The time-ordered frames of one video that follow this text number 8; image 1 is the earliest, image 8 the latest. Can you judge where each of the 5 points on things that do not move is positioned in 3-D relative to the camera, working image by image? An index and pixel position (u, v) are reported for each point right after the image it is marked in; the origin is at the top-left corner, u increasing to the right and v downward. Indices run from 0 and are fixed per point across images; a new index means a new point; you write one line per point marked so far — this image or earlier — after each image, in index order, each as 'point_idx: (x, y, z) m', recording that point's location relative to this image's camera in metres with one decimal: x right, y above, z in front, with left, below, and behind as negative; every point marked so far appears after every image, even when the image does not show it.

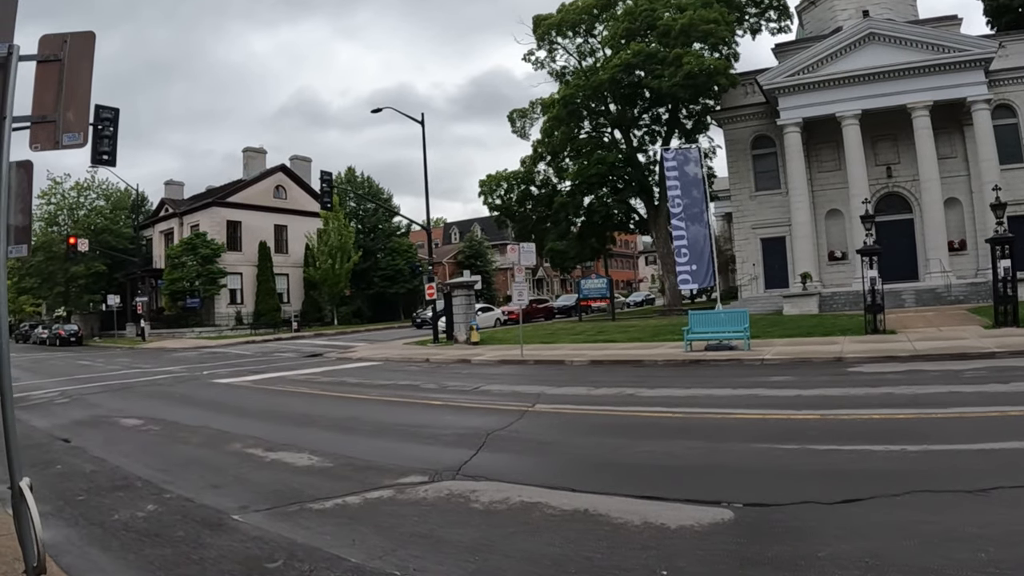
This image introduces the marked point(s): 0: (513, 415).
0: (+0.1, -2.0, +10.4) m
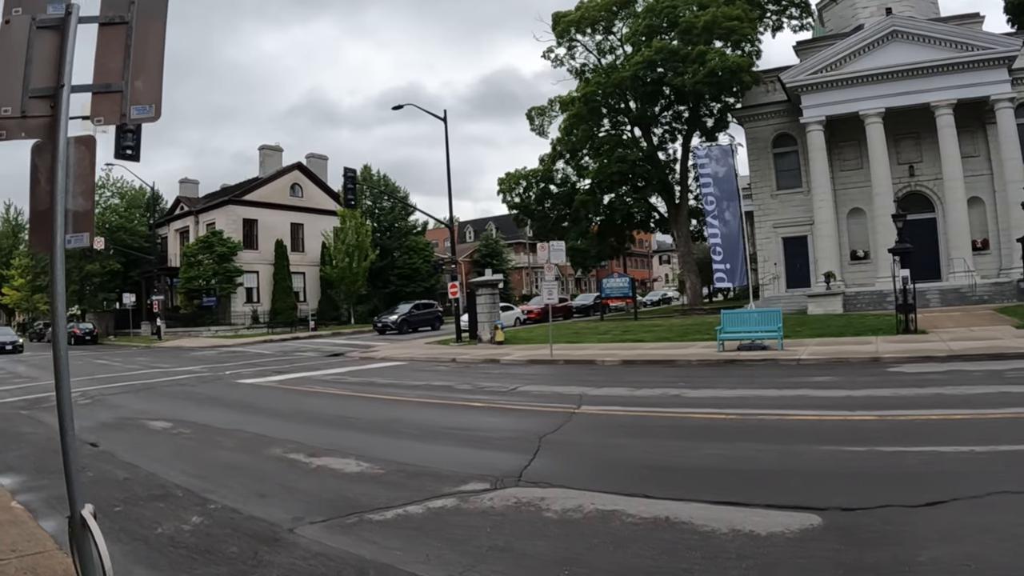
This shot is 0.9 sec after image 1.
0: (+0.8, -1.9, +9.8) m
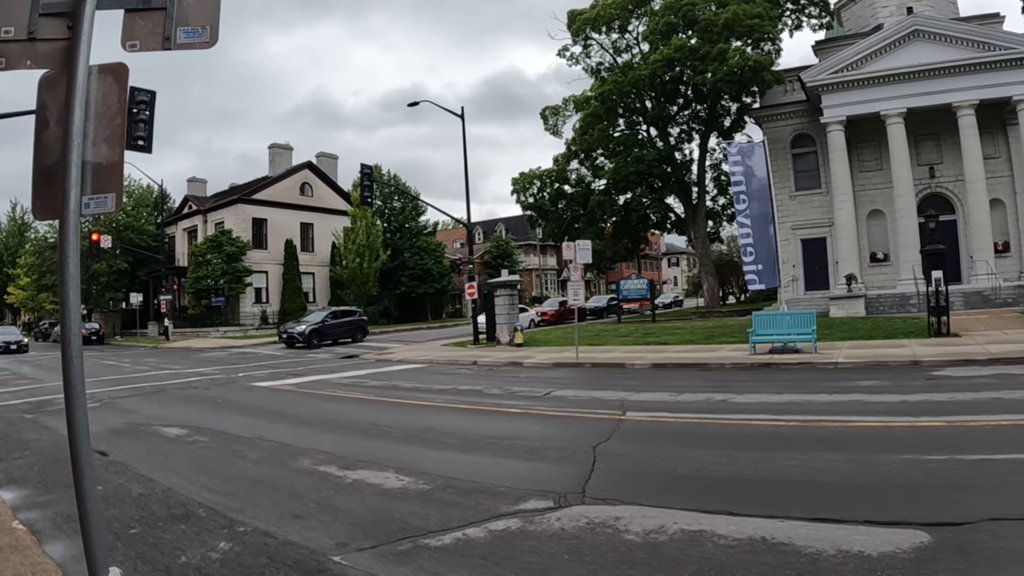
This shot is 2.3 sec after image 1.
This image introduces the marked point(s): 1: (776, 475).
0: (+1.3, -1.9, +9.1) m
1: (+2.9, -2.0, +7.4) m
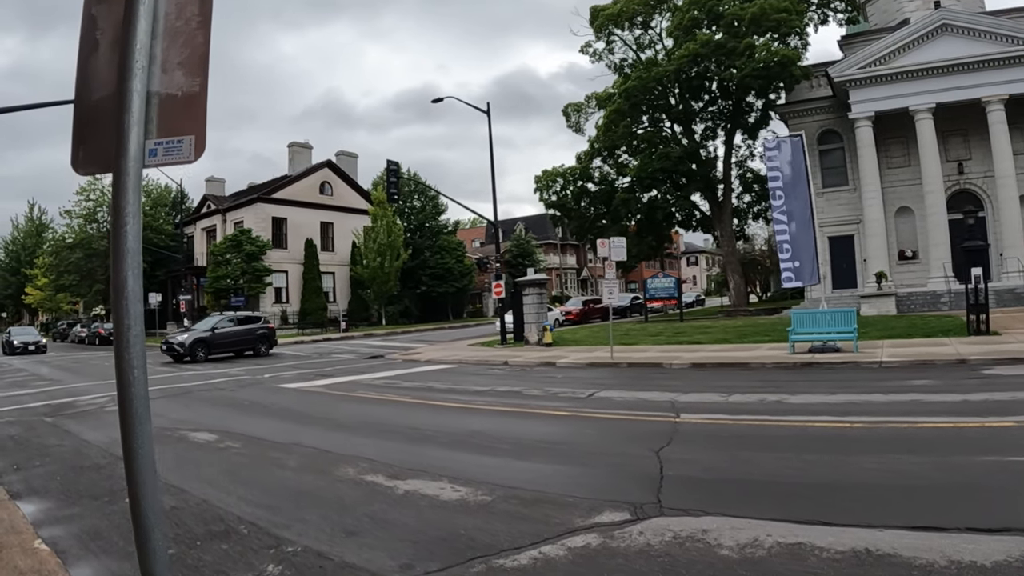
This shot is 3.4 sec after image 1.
0: (+1.9, -1.8, +8.5) m
1: (+3.5, -1.9, +6.7) m
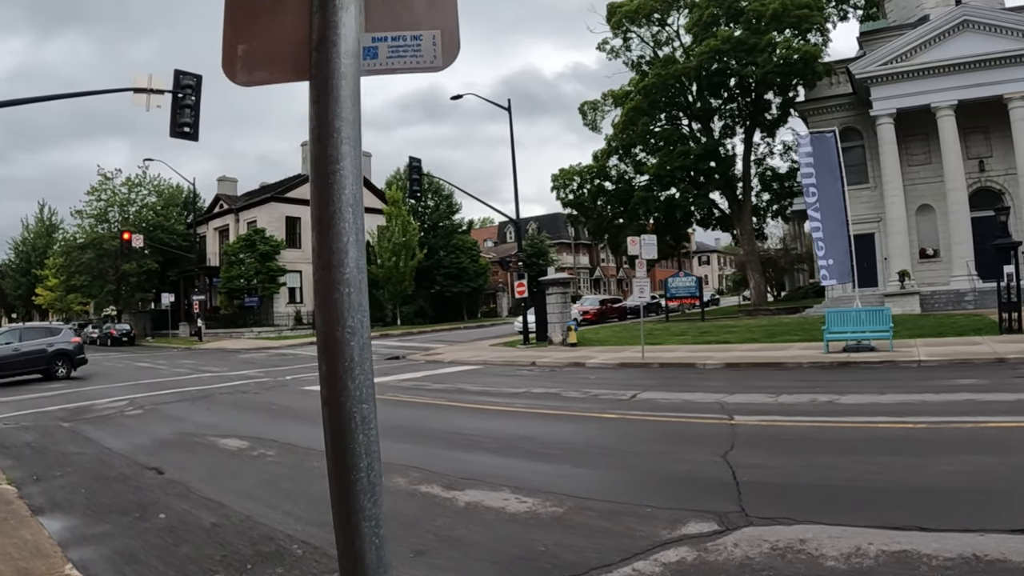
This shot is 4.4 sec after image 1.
0: (+2.5, -1.7, +7.9) m
1: (+4.0, -1.8, +6.2) m
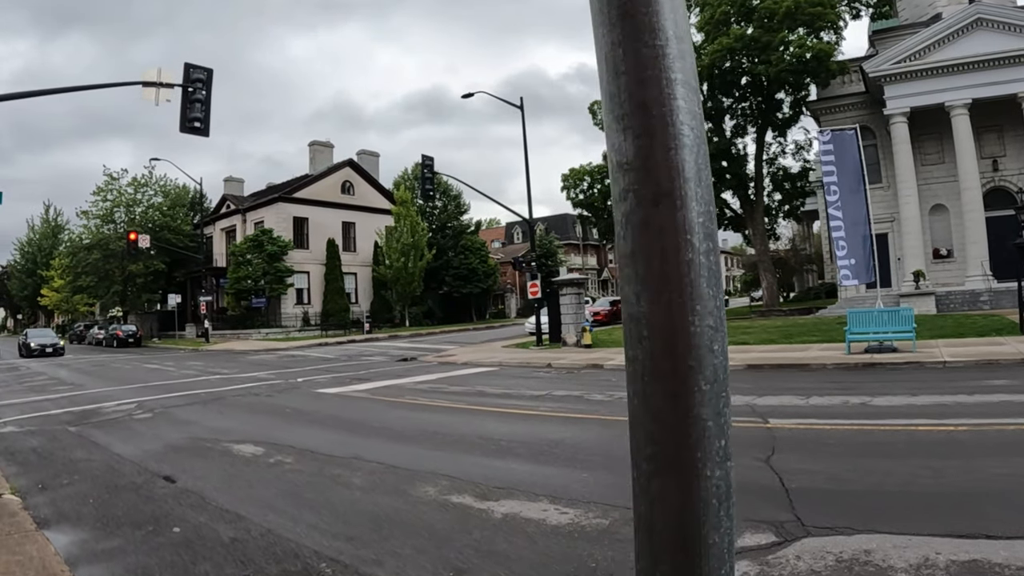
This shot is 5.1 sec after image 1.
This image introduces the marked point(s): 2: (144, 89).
0: (+2.8, -1.7, +7.6) m
1: (+4.3, -1.8, +5.8) m
2: (-6.7, +3.7, +12.1) m
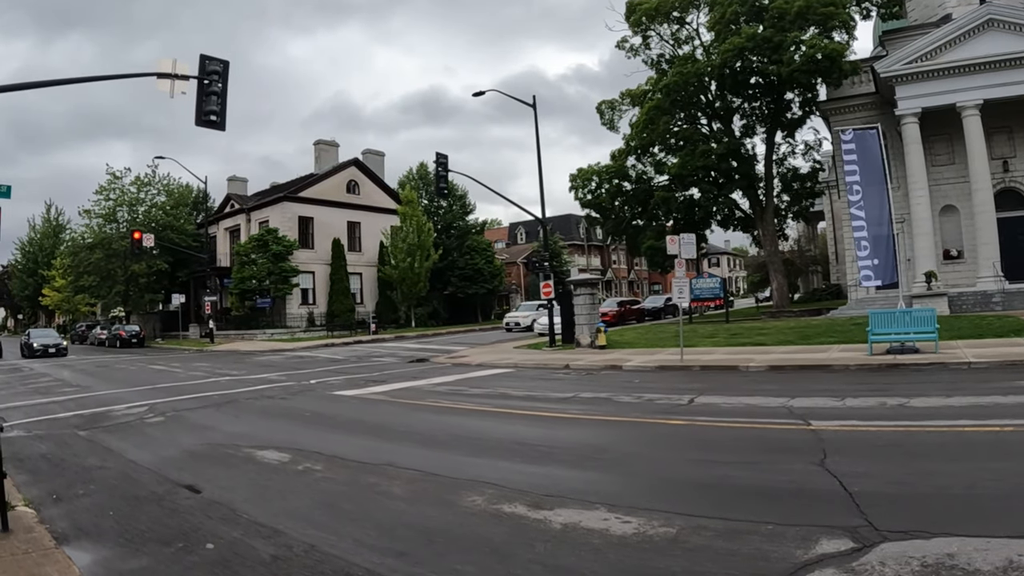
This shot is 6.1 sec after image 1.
0: (+3.2, -1.7, +7.2) m
1: (+4.7, -1.8, +5.4) m
2: (-6.3, +3.7, +11.7) m
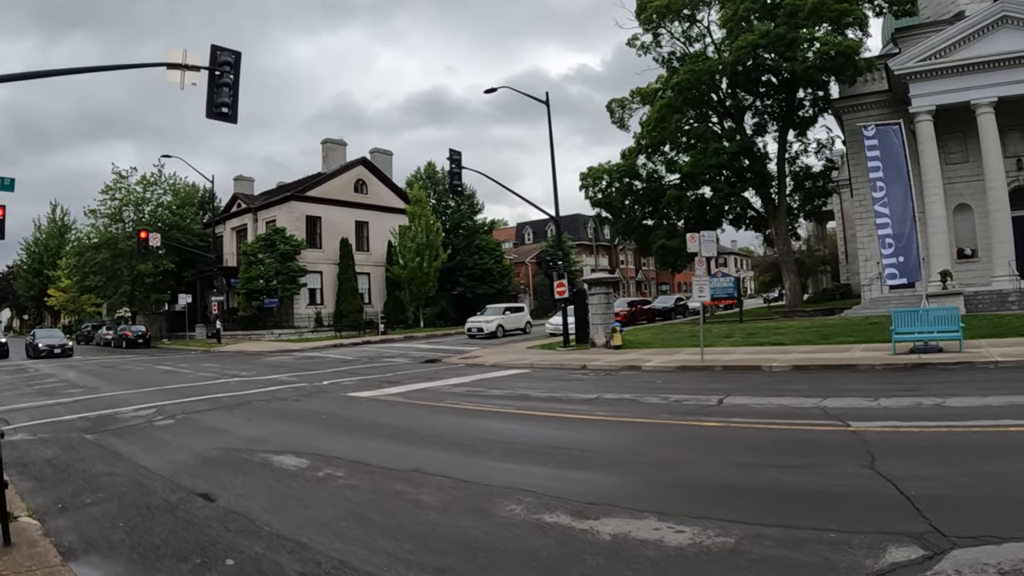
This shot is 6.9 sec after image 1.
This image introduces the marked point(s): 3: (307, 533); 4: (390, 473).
0: (+3.5, -1.6, +6.8) m
1: (+5.0, -1.7, +5.0) m
2: (-6.0, +3.7, +11.4) m
3: (-1.2, -1.5, +4.0) m
4: (-1.0, -1.5, +5.3) m
